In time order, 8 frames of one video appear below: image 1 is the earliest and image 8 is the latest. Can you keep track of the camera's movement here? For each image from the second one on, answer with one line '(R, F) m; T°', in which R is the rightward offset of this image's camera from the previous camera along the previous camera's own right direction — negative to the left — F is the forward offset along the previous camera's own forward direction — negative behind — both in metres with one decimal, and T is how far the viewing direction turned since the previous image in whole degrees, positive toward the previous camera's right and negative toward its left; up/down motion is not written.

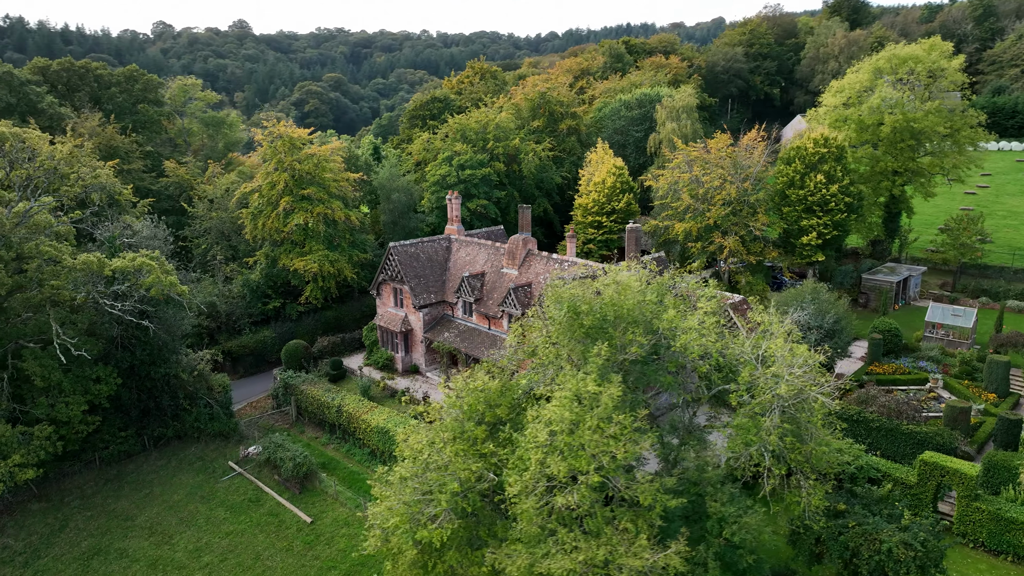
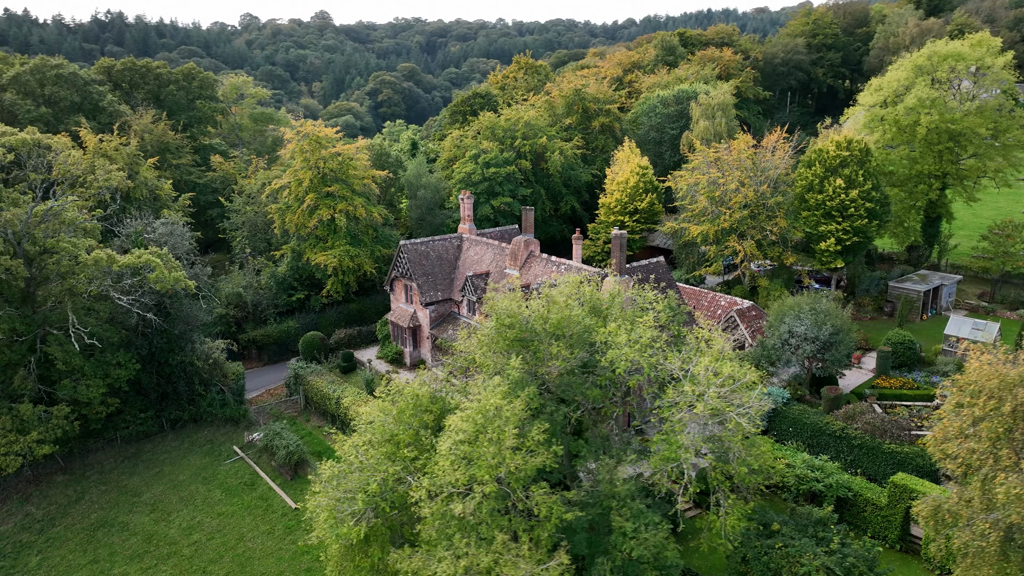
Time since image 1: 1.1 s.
(+3.2, -0.4) m; -6°
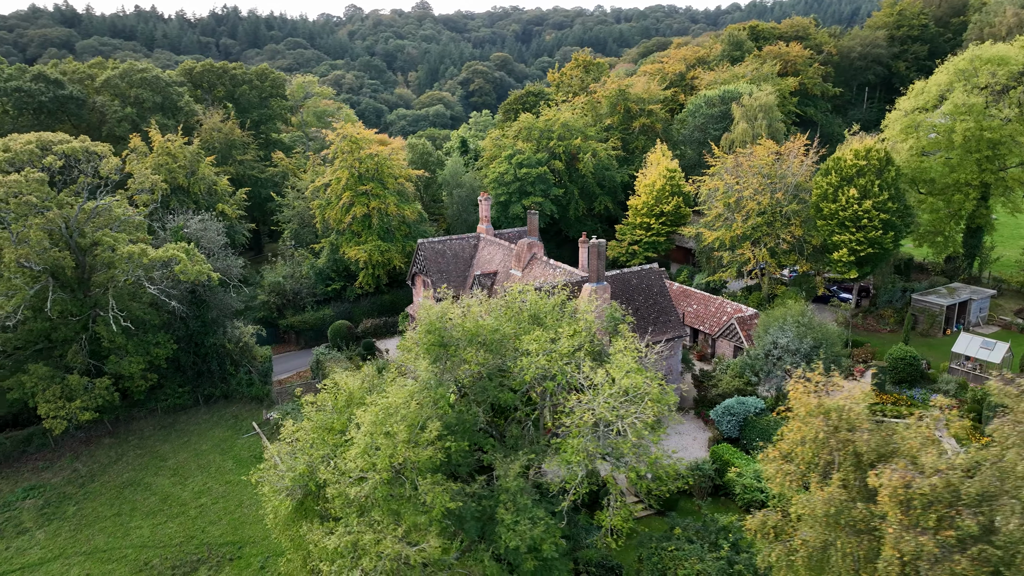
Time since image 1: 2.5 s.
(+4.3, -1.3) m; -8°
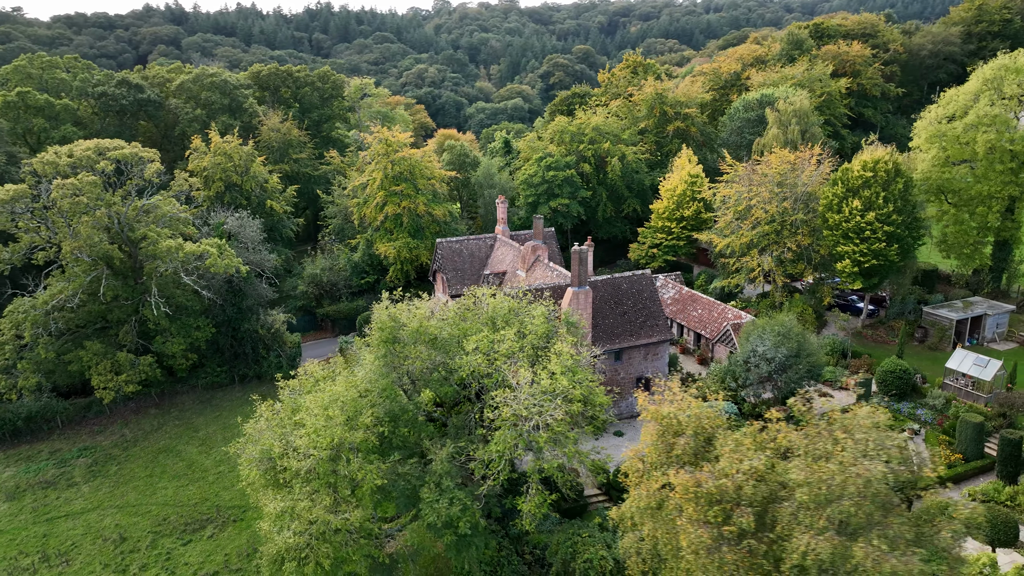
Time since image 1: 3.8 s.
(+3.9, -1.8) m; -7°
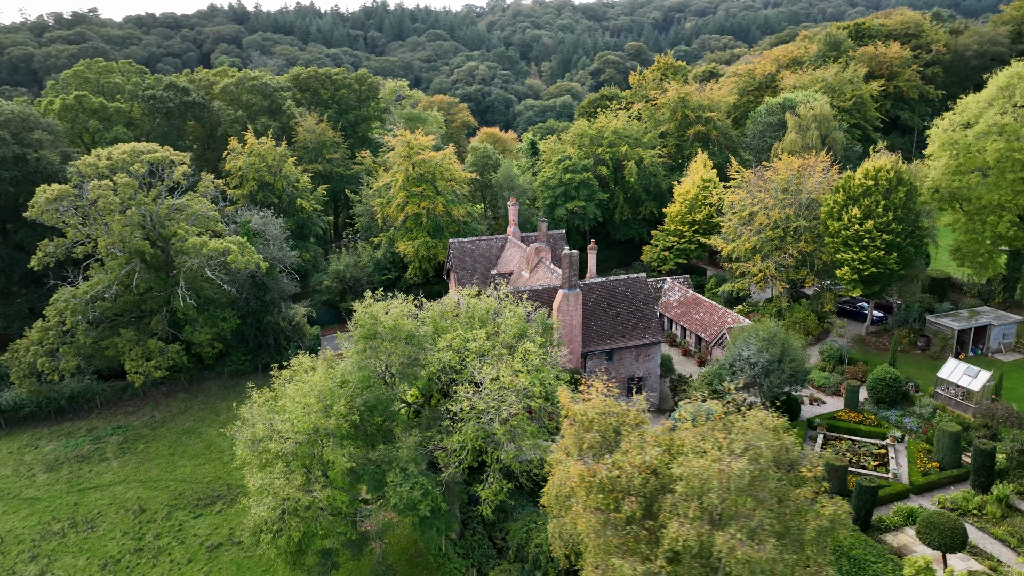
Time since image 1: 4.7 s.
(+2.5, -1.3) m; -4°
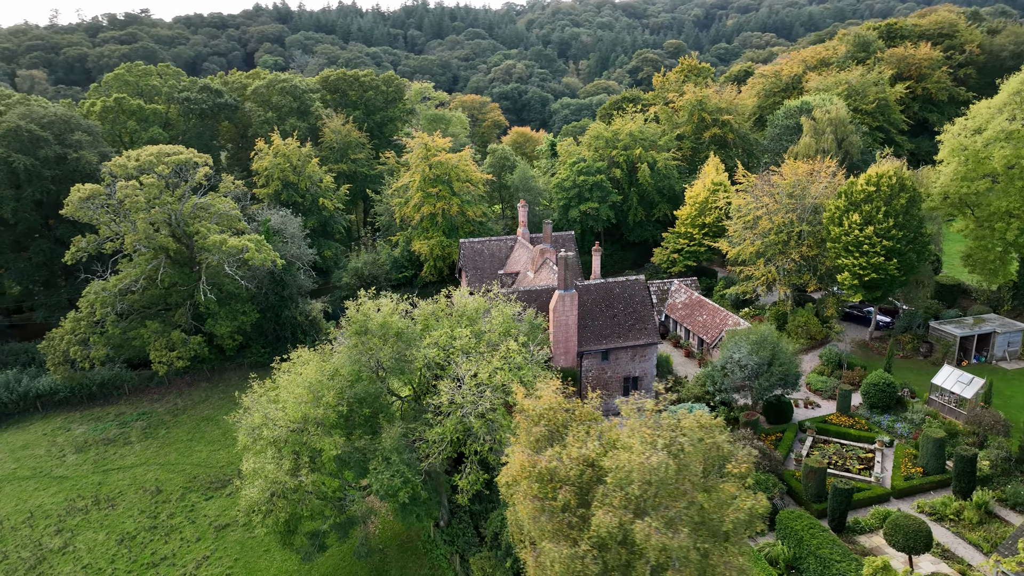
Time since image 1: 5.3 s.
(+1.8, -1.0) m; -3°
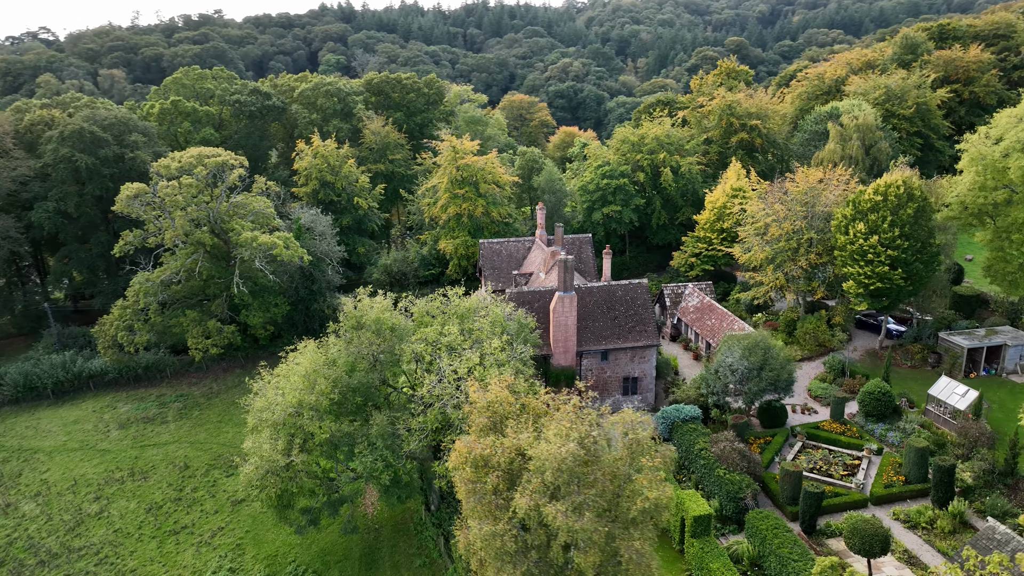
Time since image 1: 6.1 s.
(+2.5, -1.4) m; -5°
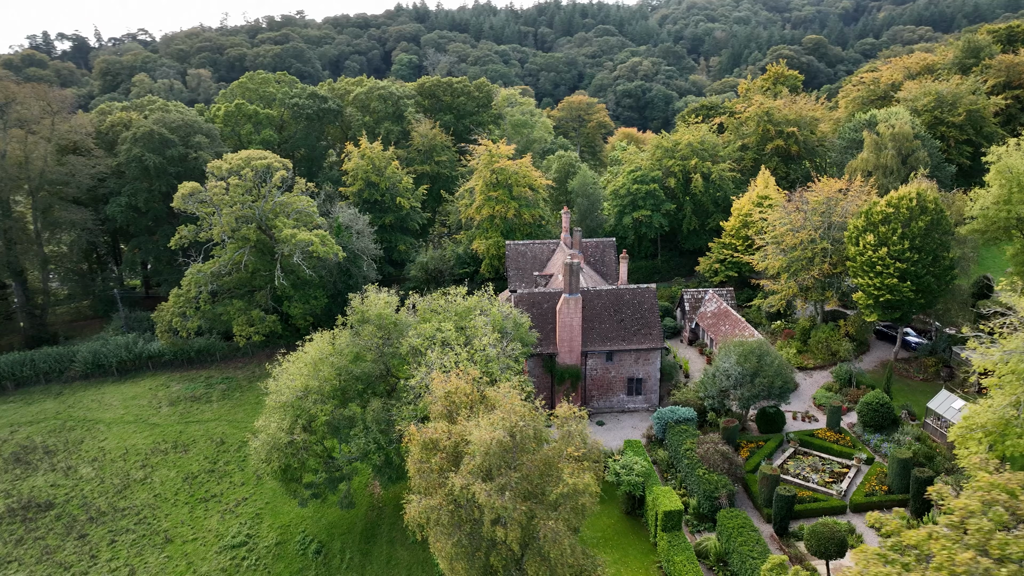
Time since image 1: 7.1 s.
(+2.9, -1.7) m; -6°
